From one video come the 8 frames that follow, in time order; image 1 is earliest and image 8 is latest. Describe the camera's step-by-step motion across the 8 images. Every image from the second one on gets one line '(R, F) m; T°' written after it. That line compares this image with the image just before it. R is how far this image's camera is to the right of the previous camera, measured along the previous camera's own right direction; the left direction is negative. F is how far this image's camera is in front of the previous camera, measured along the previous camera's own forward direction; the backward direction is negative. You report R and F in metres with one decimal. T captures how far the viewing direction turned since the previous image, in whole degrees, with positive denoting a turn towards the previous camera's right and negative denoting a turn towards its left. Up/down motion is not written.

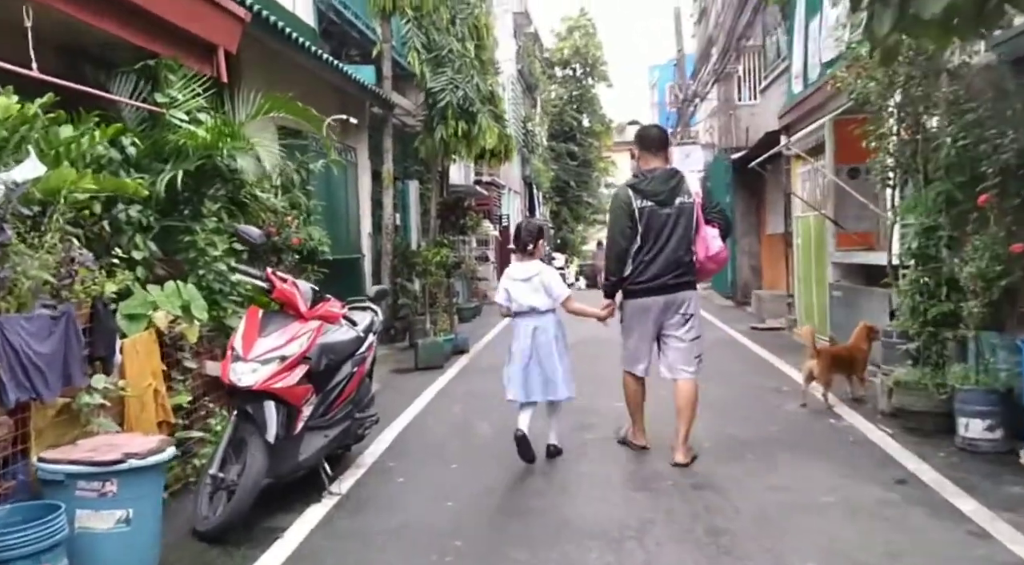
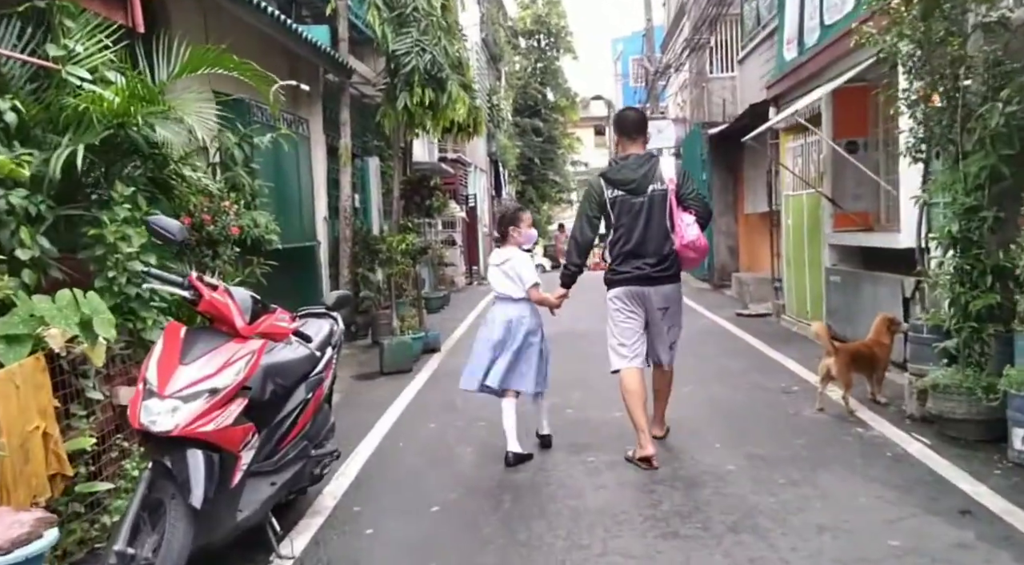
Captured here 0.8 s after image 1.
(-0.1, +1.0) m; +3°
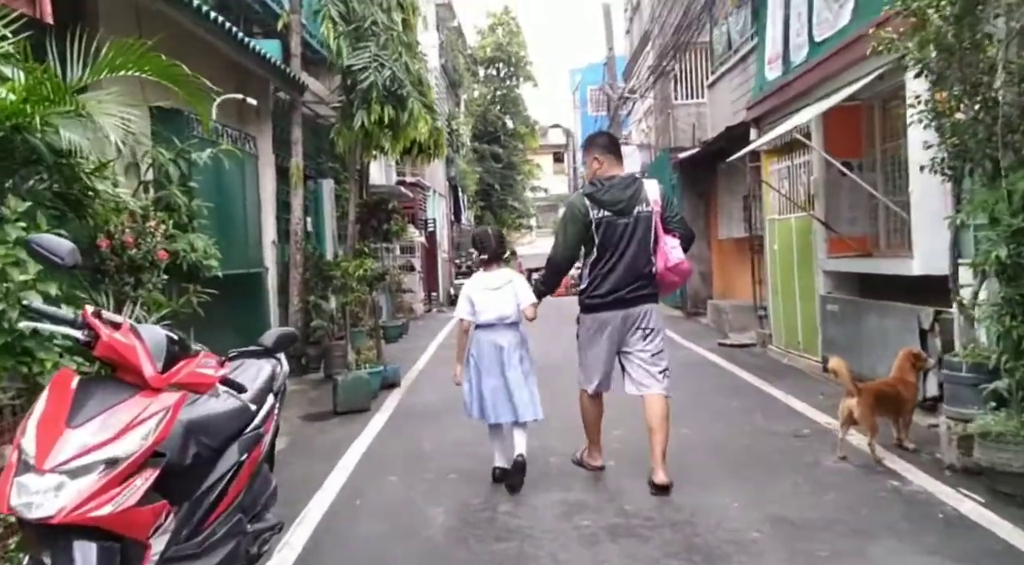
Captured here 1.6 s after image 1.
(-0.1, +0.8) m; +3°
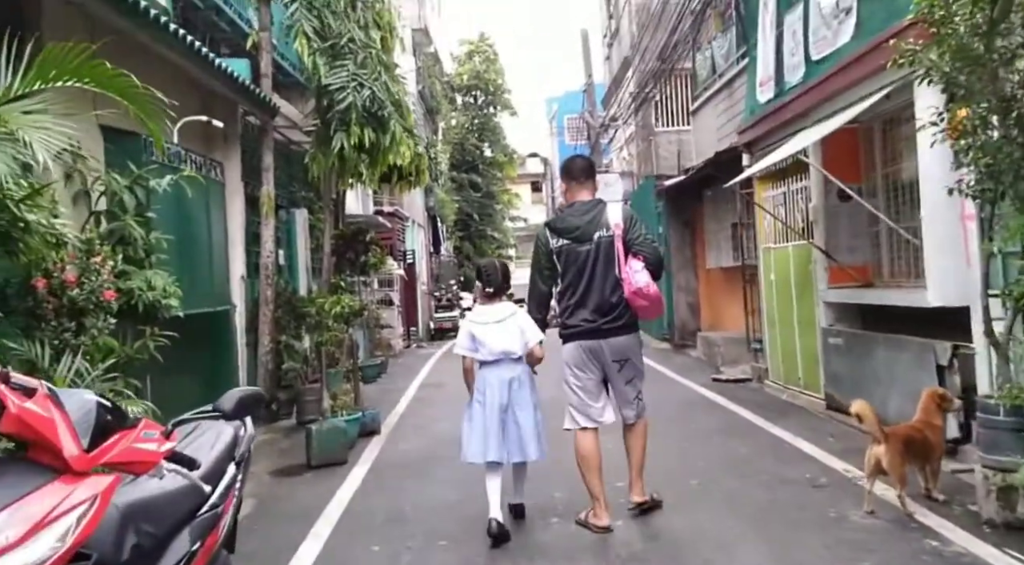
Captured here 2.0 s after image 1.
(-0.1, +0.5) m; +2°
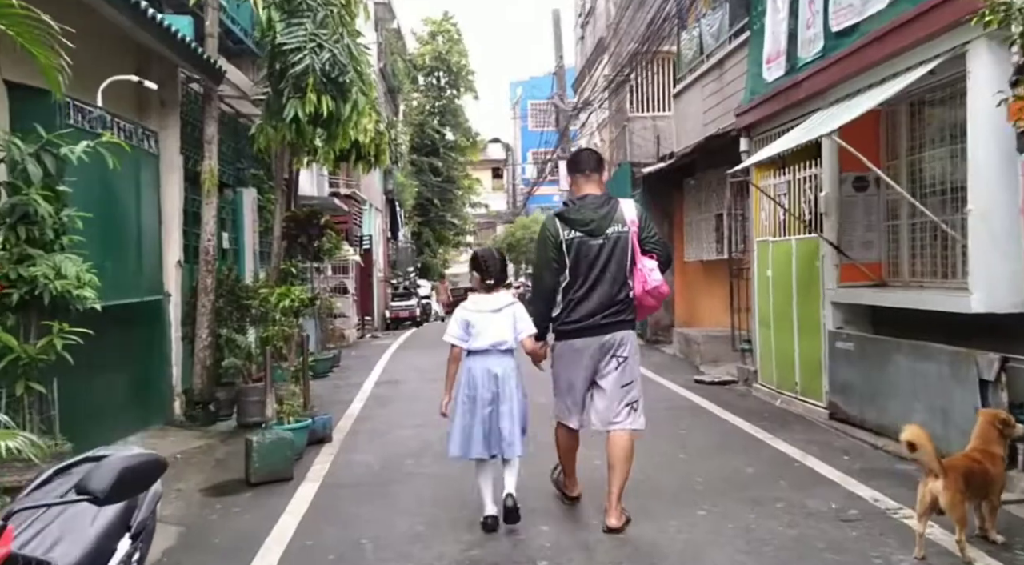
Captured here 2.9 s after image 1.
(-0.2, +0.9) m; +3°
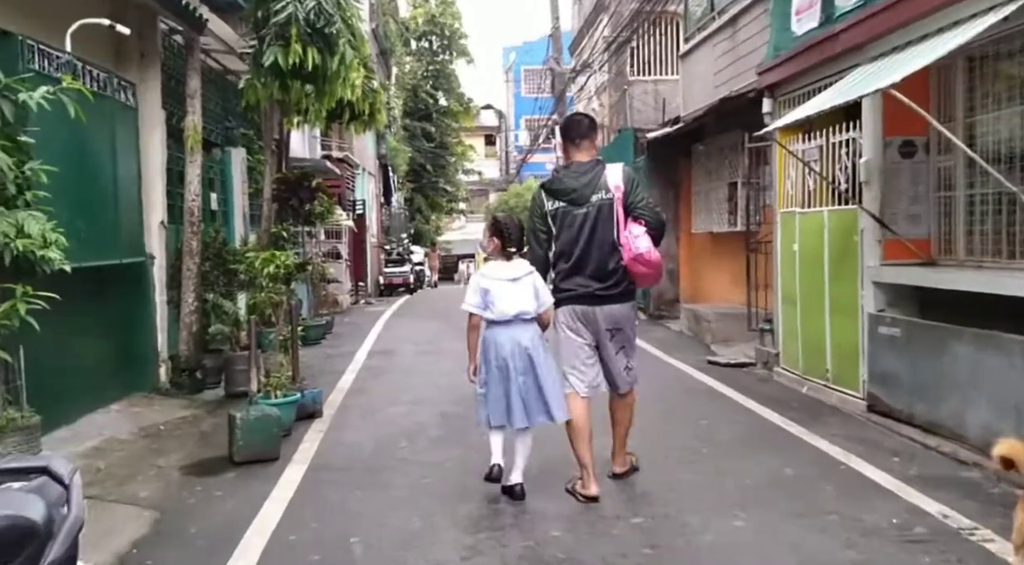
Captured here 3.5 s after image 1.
(-0.2, +0.6) m; +1°
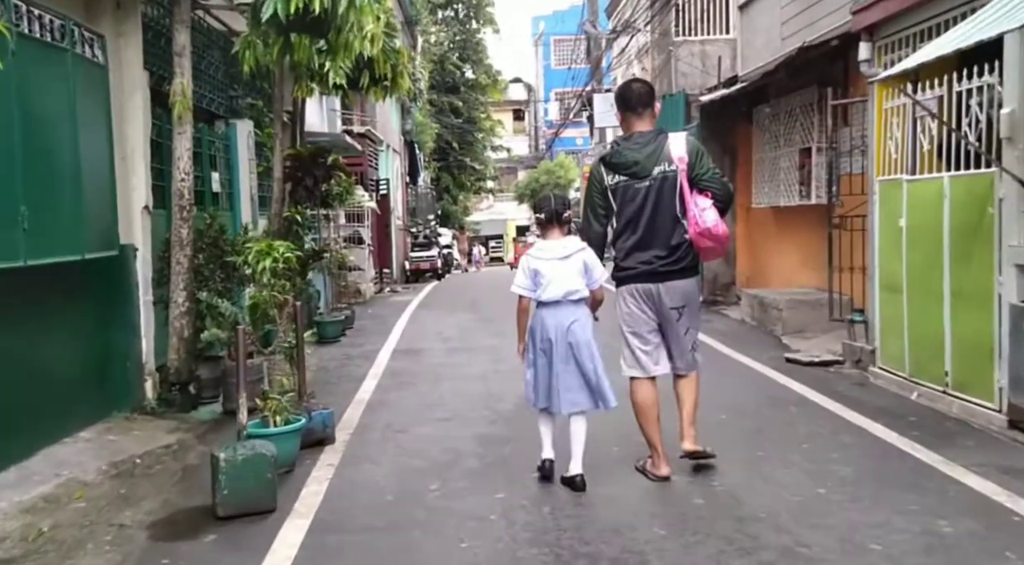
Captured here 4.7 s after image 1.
(-0.2, +1.3) m; -2°
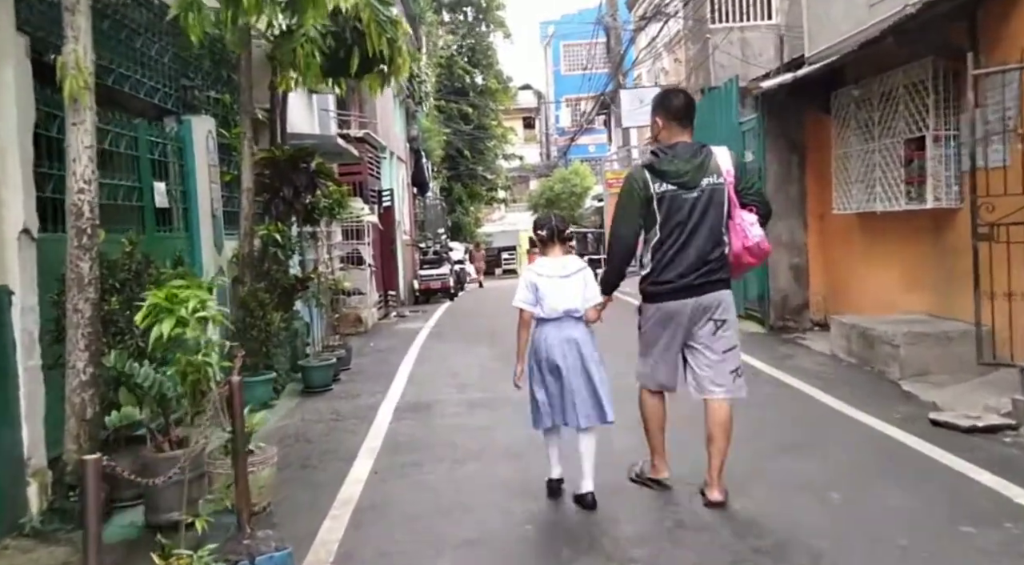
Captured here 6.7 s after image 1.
(-0.2, +2.2) m; -1°
